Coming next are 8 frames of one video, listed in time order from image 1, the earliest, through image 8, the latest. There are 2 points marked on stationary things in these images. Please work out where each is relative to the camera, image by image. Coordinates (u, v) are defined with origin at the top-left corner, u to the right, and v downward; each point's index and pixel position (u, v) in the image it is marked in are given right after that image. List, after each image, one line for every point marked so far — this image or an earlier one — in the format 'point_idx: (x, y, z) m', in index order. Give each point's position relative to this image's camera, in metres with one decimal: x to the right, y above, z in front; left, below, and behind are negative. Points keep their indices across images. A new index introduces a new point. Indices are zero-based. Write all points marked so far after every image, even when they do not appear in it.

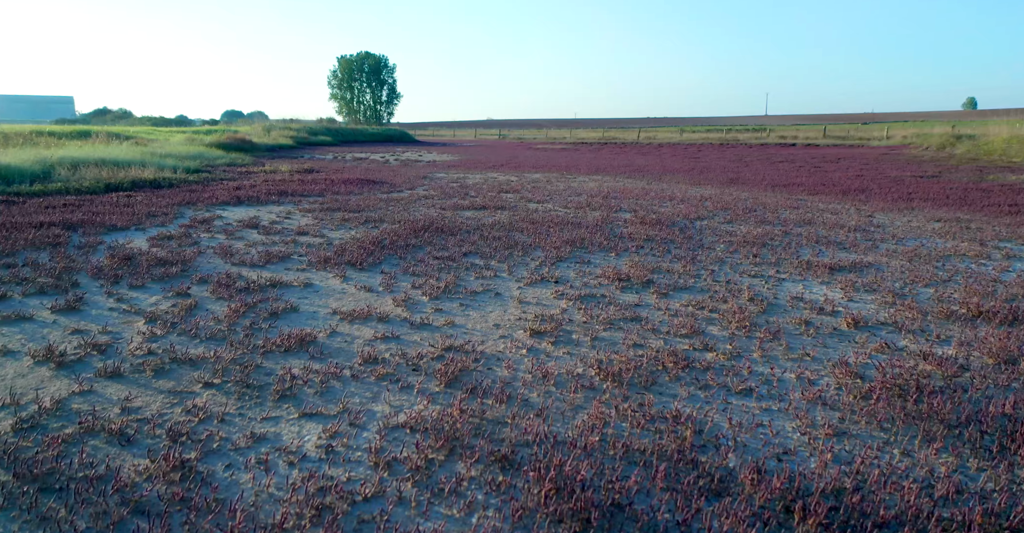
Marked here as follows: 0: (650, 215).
0: (+2.7, +1.0, +12.3) m
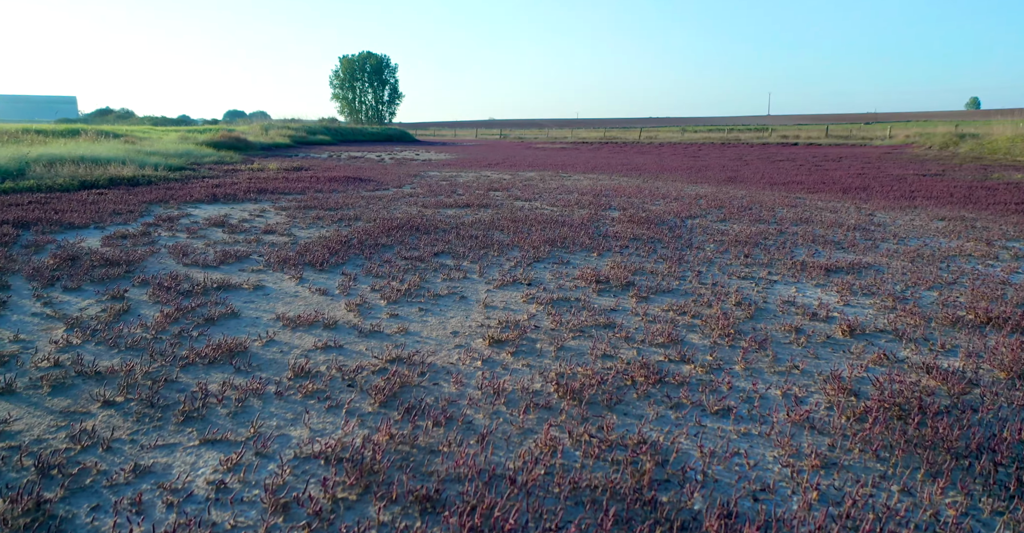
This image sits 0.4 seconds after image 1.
0: (+2.4, +1.0, +11.7) m
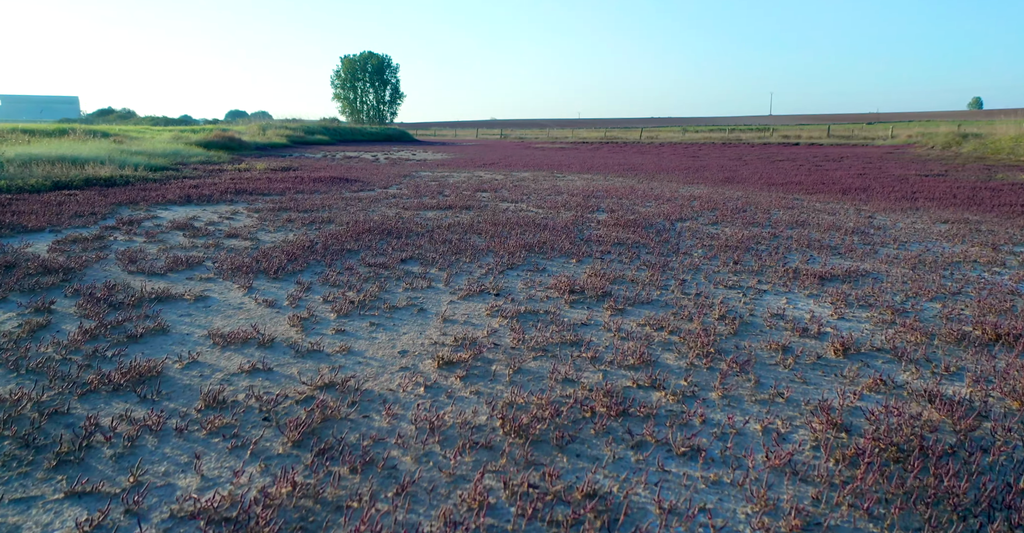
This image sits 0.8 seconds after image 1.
0: (+2.1, +0.9, +11.2) m
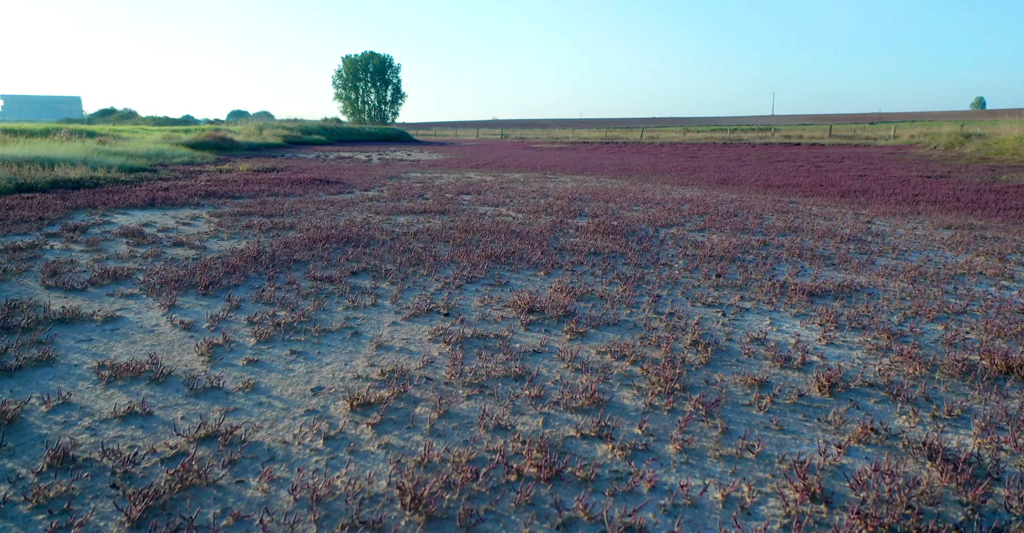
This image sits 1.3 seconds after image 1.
0: (+1.7, +0.8, +10.6) m
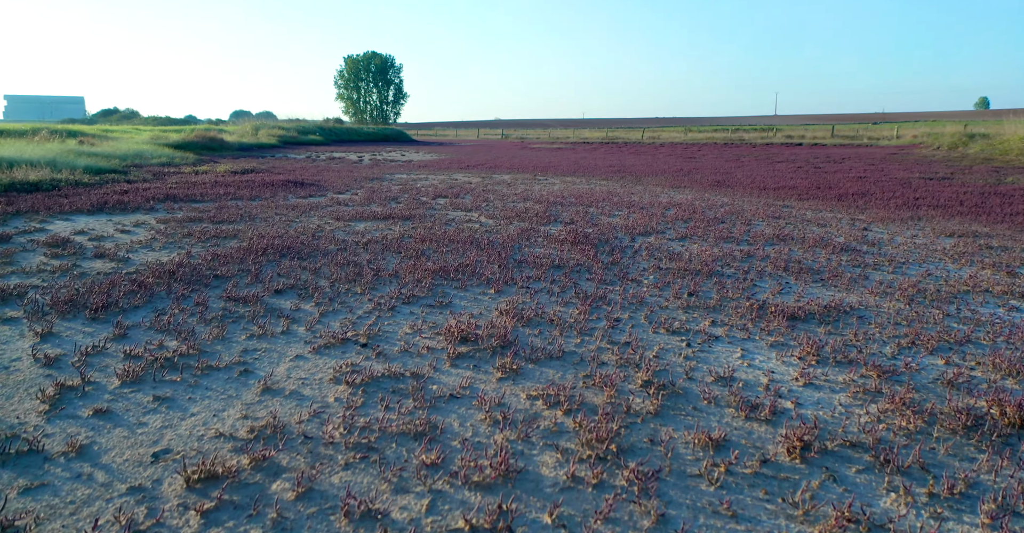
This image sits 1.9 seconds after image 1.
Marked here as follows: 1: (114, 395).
0: (+1.2, +0.6, +9.8) m
1: (-2.4, -0.8, +3.8) m
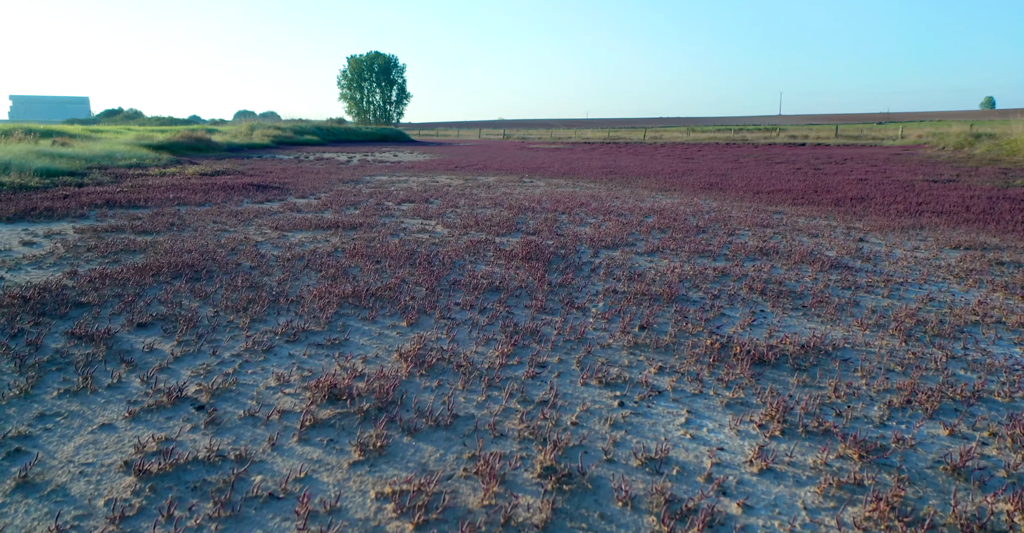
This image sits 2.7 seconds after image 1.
0: (+0.5, +0.4, +8.8) m
1: (-3.2, -1.0, +2.7) m
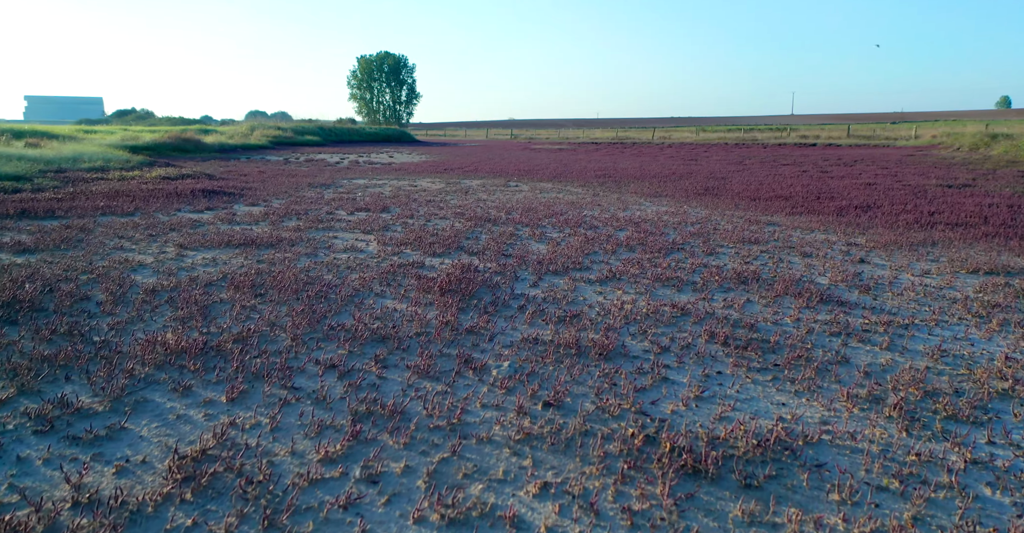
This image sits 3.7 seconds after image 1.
0: (-0.3, 0.0, +7.4) m
1: (-4.1, -1.3, +1.5) m
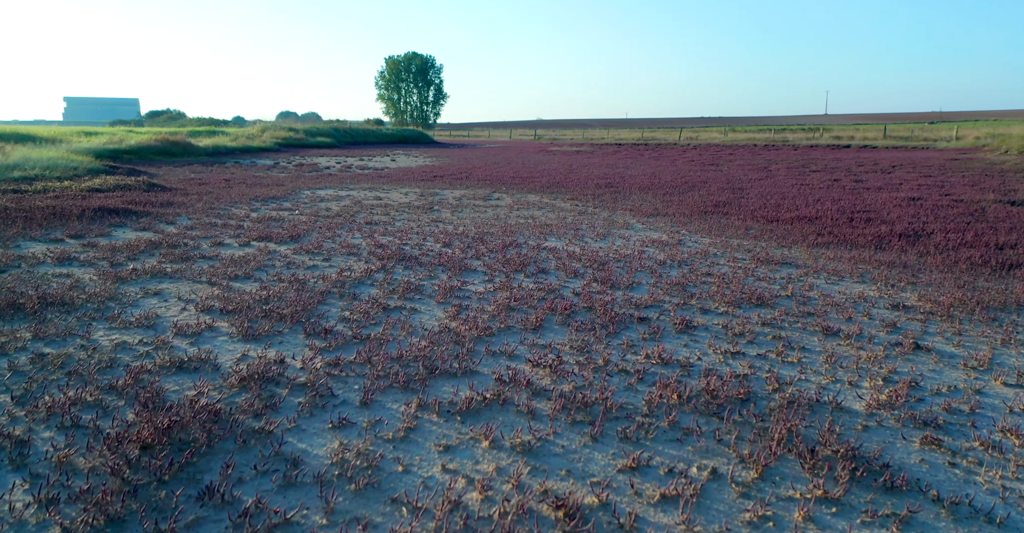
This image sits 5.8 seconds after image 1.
0: (-1.6, -0.7, +4.6) m
1: (-5.6, -2.1, -1.2) m
